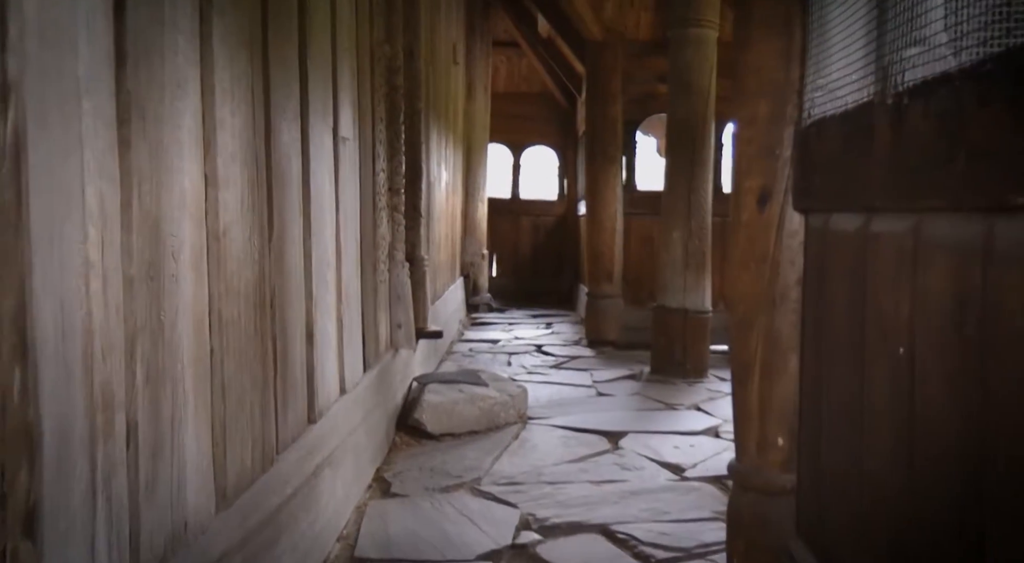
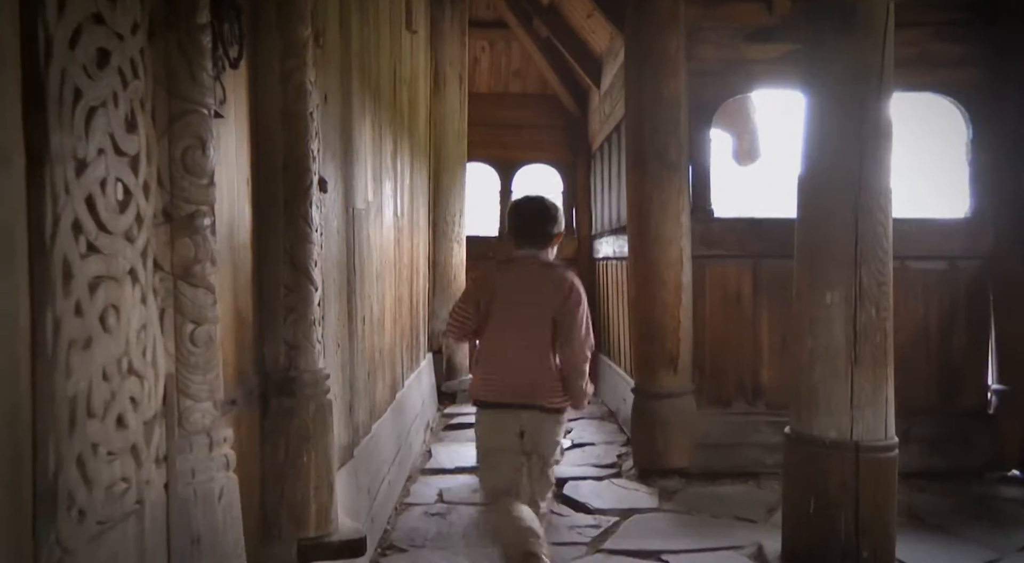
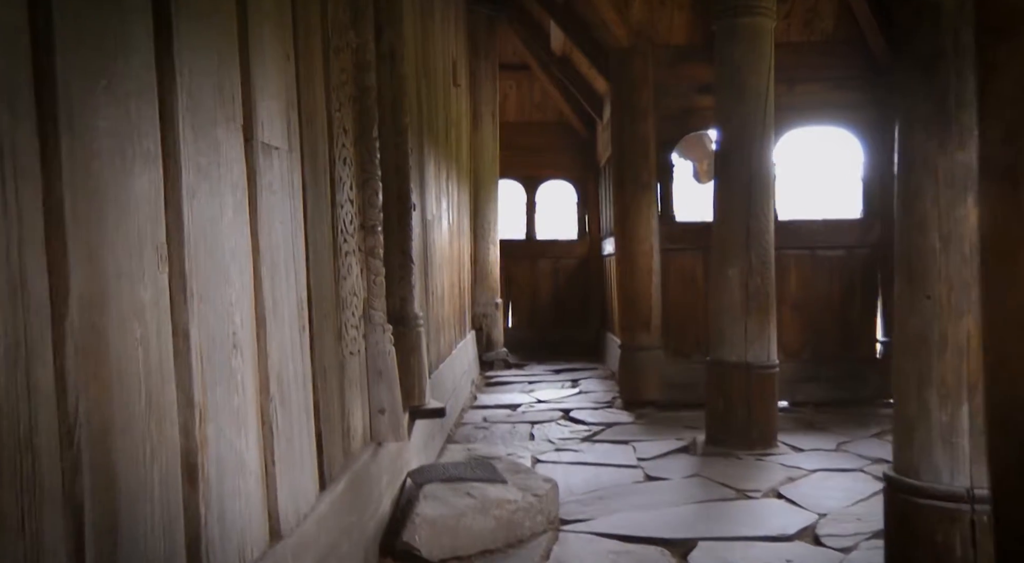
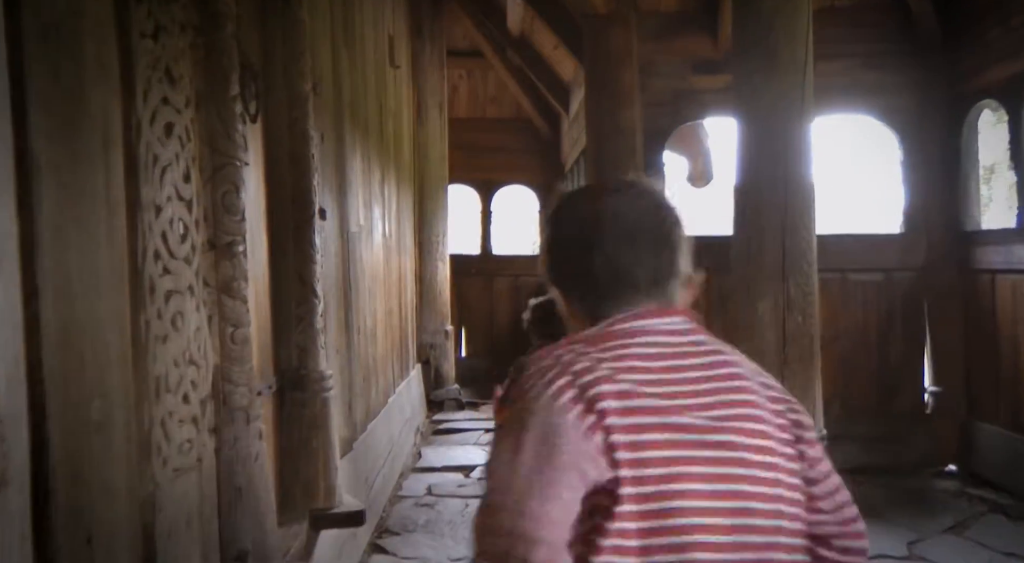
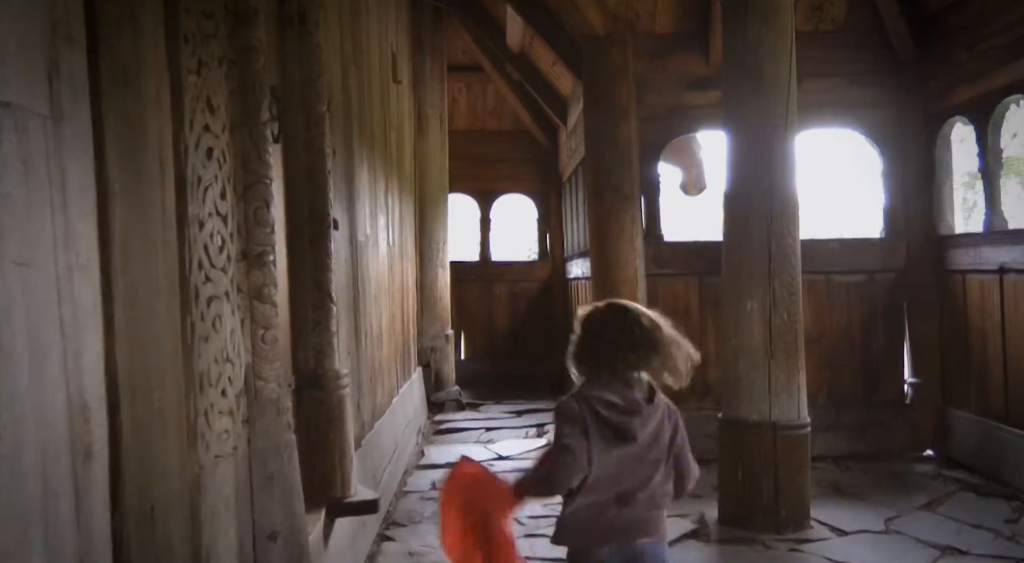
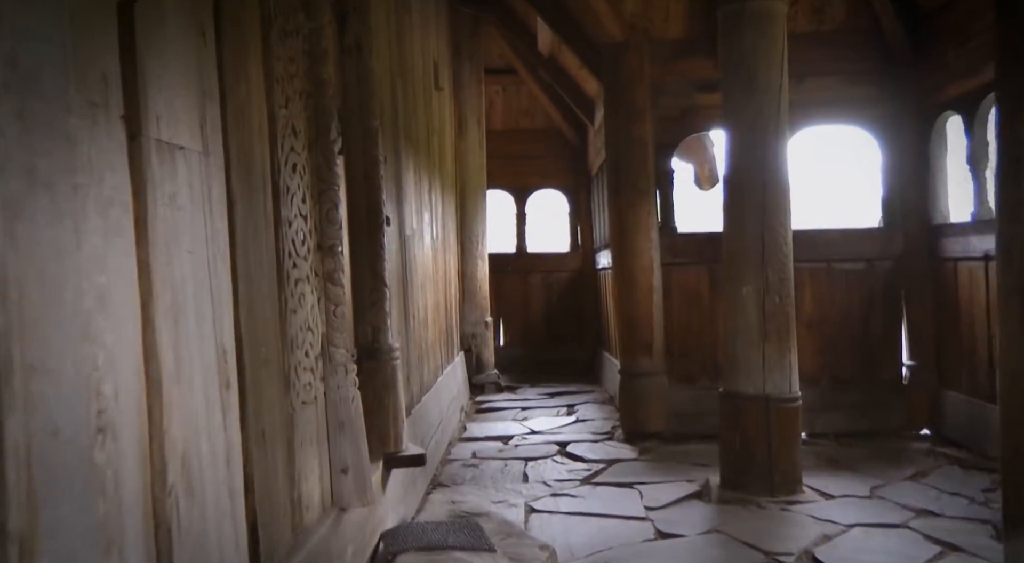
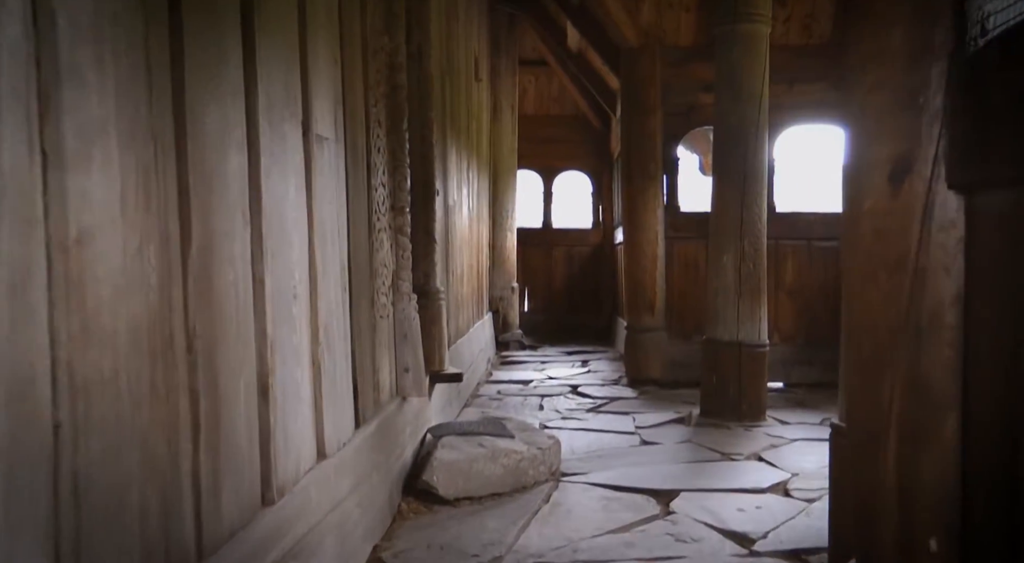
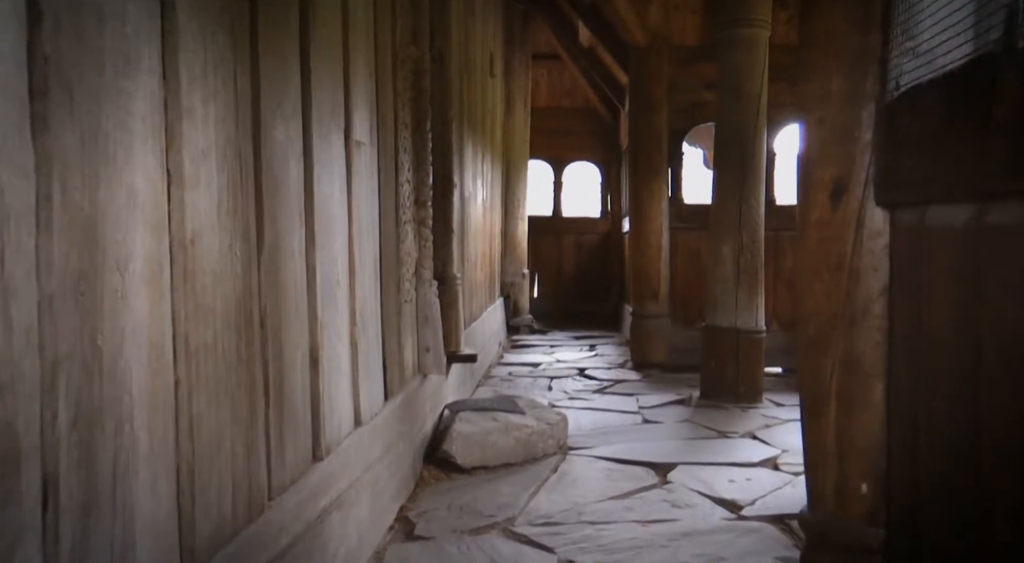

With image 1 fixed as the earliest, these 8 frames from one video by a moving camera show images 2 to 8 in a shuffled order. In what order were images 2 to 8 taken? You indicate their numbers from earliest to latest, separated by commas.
8, 7, 3, 6, 5, 4, 2
